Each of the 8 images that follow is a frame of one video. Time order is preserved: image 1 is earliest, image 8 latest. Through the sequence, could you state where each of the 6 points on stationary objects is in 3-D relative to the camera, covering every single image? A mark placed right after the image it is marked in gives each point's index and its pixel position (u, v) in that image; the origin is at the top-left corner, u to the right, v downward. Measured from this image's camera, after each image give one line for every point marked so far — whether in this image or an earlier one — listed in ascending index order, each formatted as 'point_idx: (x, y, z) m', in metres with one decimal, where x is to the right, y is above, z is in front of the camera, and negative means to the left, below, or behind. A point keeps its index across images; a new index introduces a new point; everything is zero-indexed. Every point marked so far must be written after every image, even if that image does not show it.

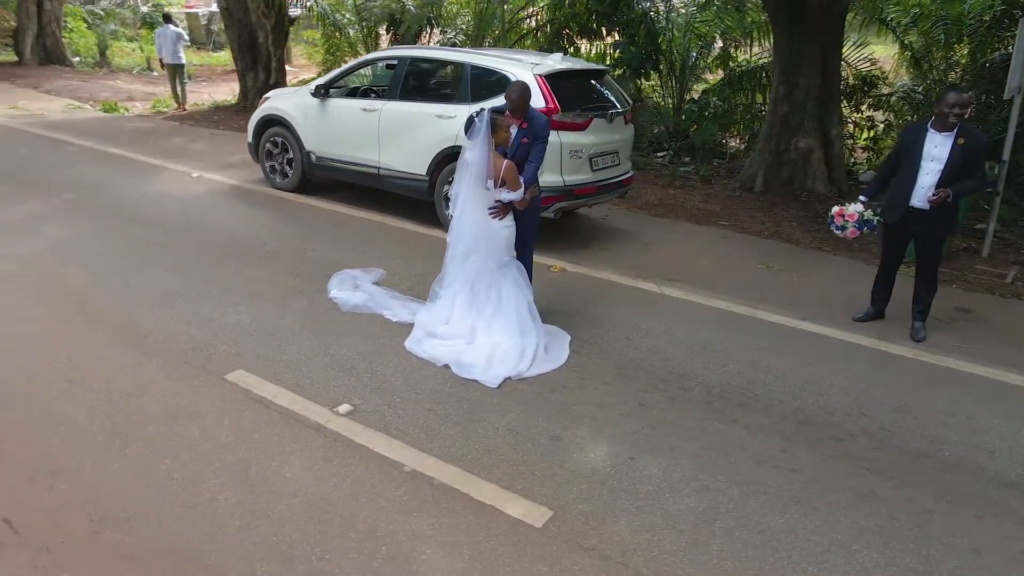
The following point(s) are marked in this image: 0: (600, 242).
0: (+0.9, +0.4, +7.0) m
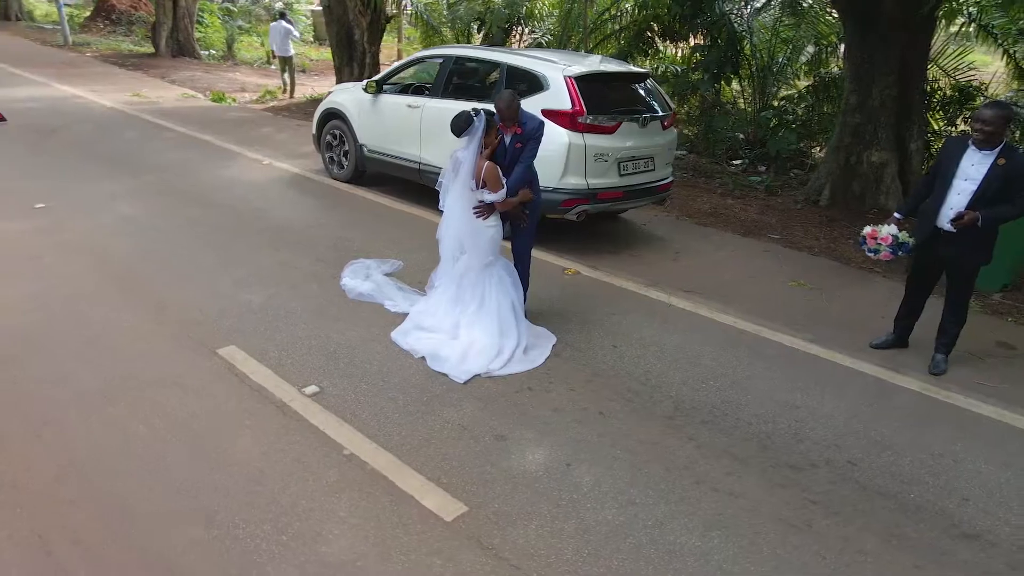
0: (+1.1, +0.4, +6.9) m
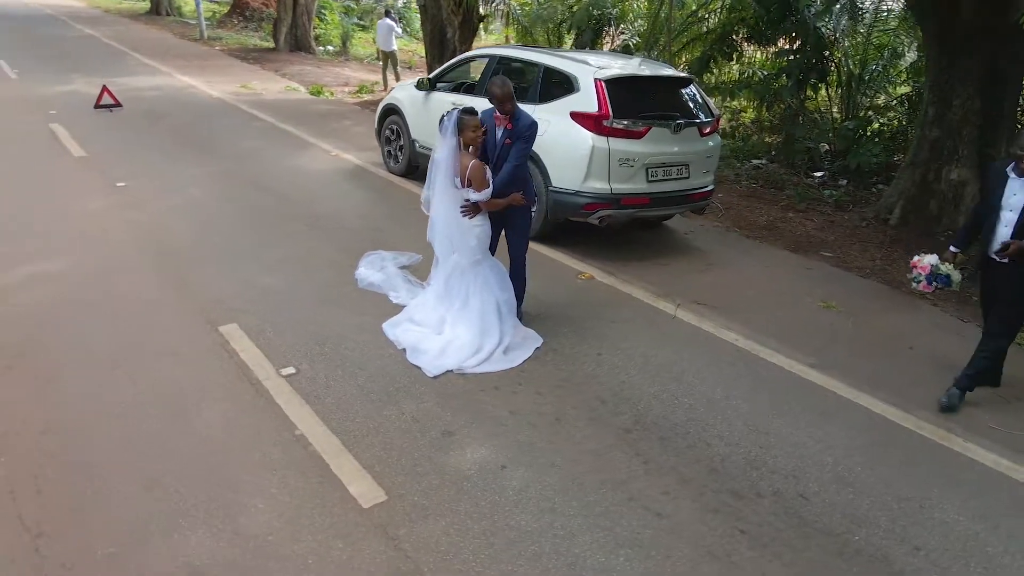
0: (+1.4, +0.3, +6.7) m
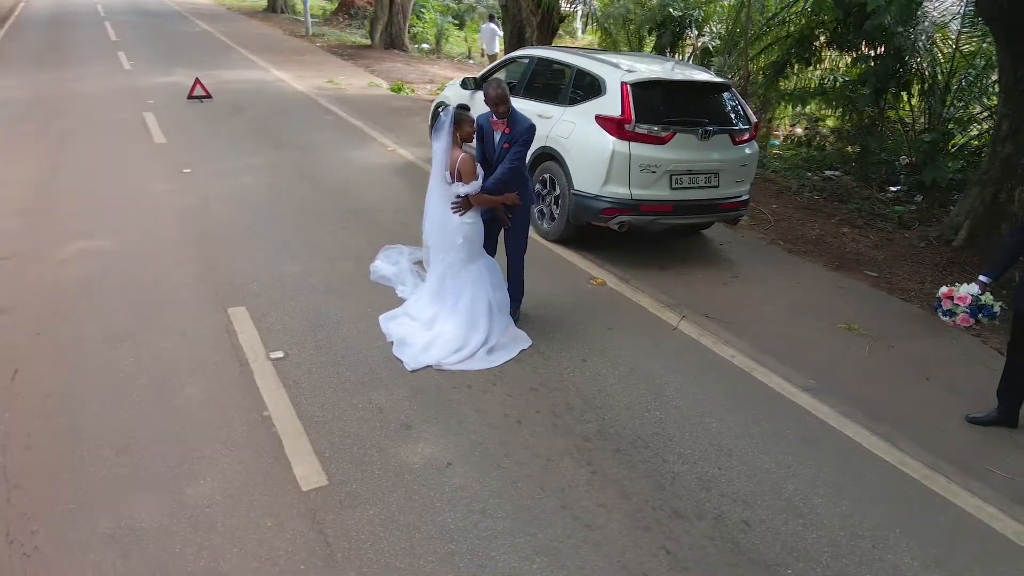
0: (+1.5, +0.2, +6.5) m
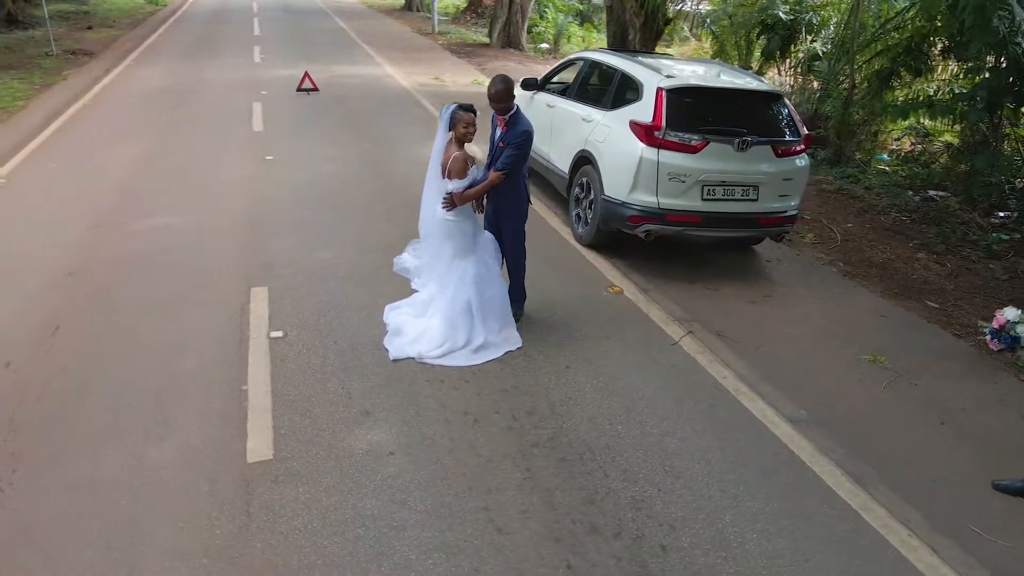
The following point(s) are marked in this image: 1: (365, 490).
0: (+1.8, +0.1, +6.3) m
1: (-0.7, -1.0, +3.5) m
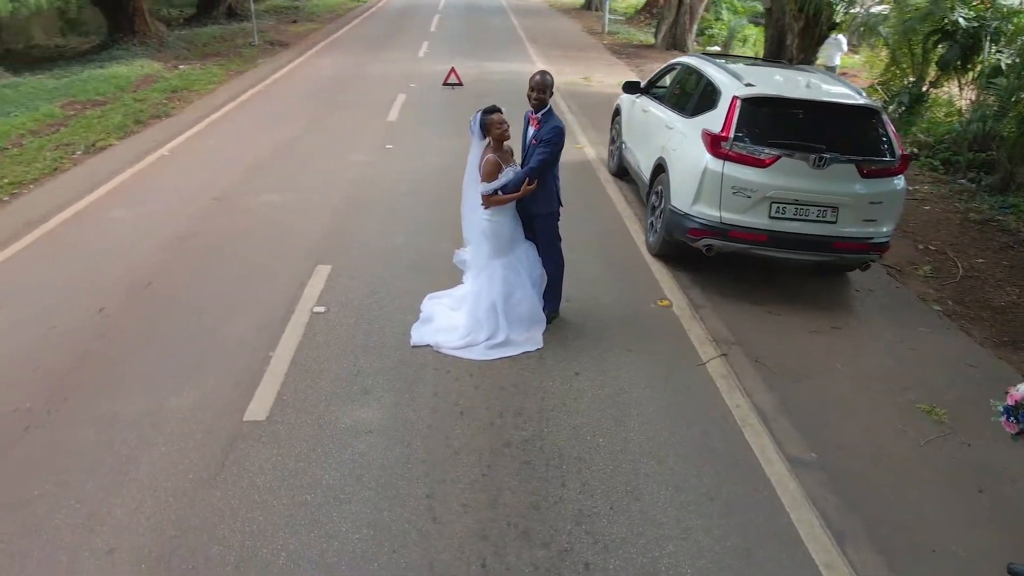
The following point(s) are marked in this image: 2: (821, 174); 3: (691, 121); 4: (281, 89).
0: (+2.2, -0.1, +5.9) m
1: (-0.9, -0.9, +3.7) m
2: (+2.3, +0.9, +5.5) m
3: (+1.5, +1.4, +6.2) m
4: (-5.0, +4.3, +15.8) m
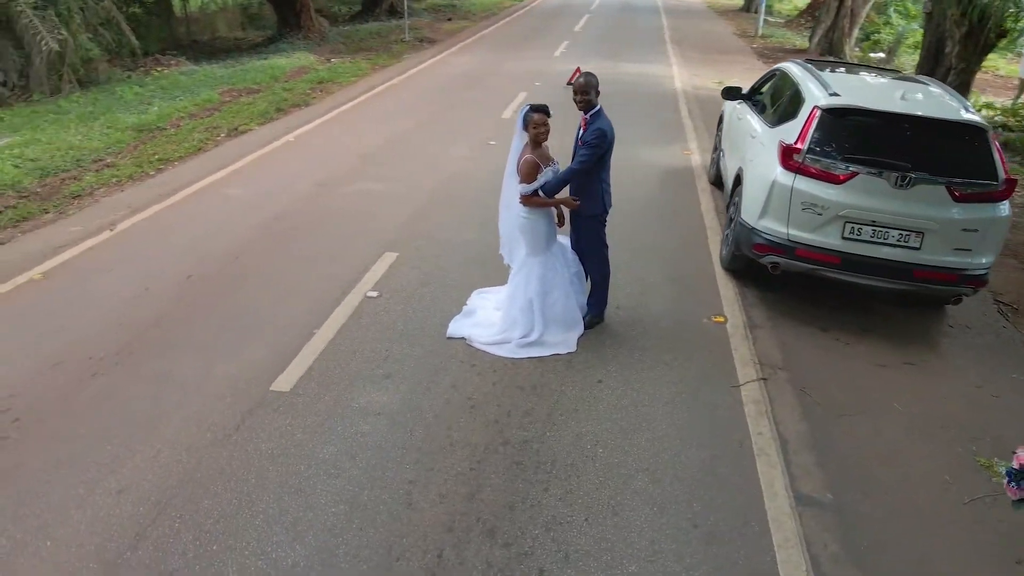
0: (+2.6, -0.3, +5.4) m
1: (-1.0, -0.8, +3.9) m
2: (+2.7, +0.6, +5.0) m
3: (+2.1, +1.3, +5.8) m
4: (-2.2, +4.6, +16.5) m
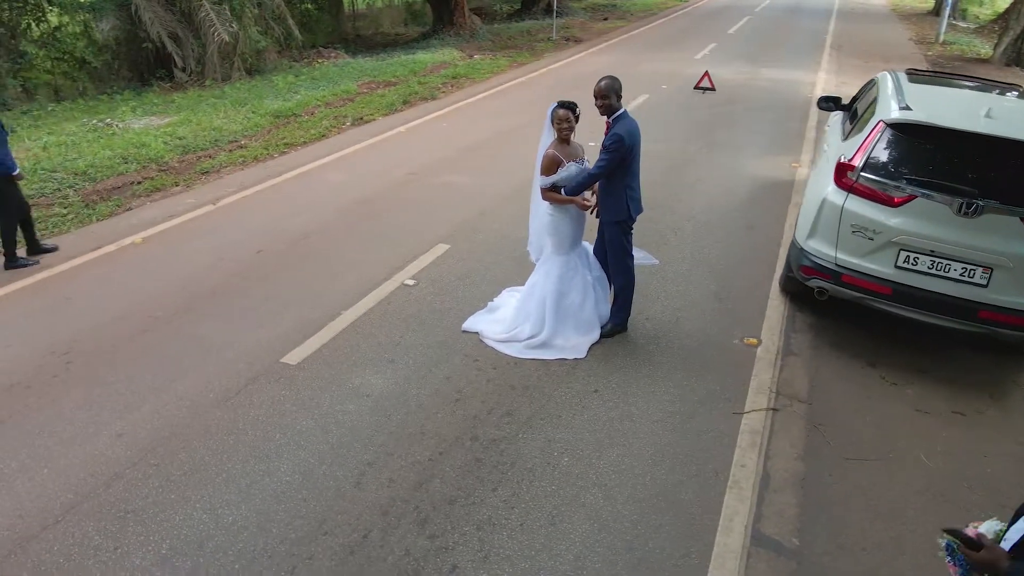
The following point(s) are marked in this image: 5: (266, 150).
0: (+2.7, -0.6, +4.9) m
1: (-1.1, -0.7, +4.1) m
2: (+2.8, +0.4, +4.4) m
3: (+2.5, +1.1, +5.4) m
4: (+0.7, +4.7, +16.6) m
5: (-3.8, +2.1, +11.1) m
